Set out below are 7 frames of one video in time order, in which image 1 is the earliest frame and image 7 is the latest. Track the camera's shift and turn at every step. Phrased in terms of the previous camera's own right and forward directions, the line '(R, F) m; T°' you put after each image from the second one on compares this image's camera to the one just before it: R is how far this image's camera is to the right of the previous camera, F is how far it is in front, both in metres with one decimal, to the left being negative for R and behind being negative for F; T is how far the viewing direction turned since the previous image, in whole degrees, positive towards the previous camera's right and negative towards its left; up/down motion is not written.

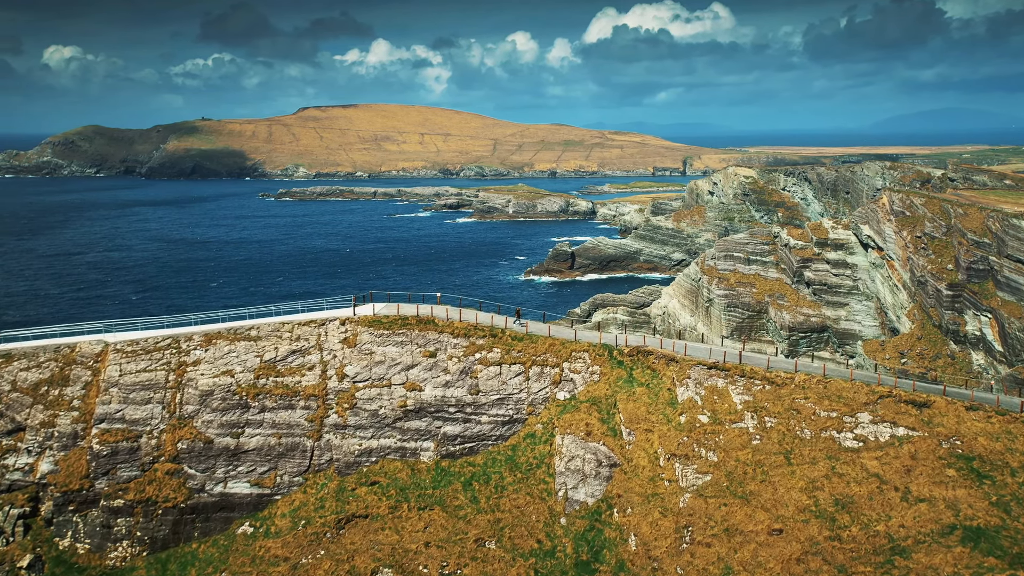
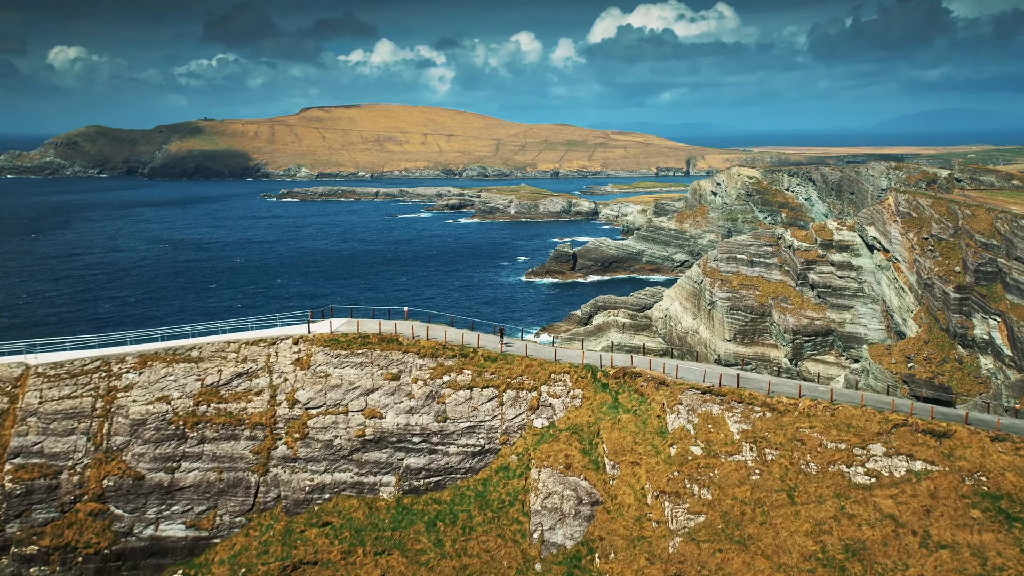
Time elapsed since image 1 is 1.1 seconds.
(+0.4, +0.9) m; 0°
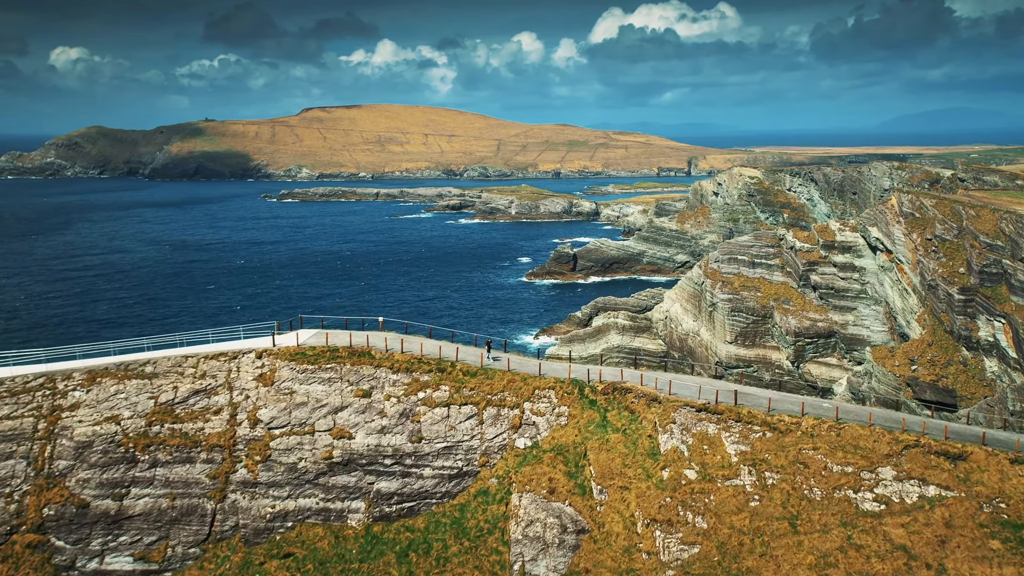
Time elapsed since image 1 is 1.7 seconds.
(+0.2, +0.6) m; 0°
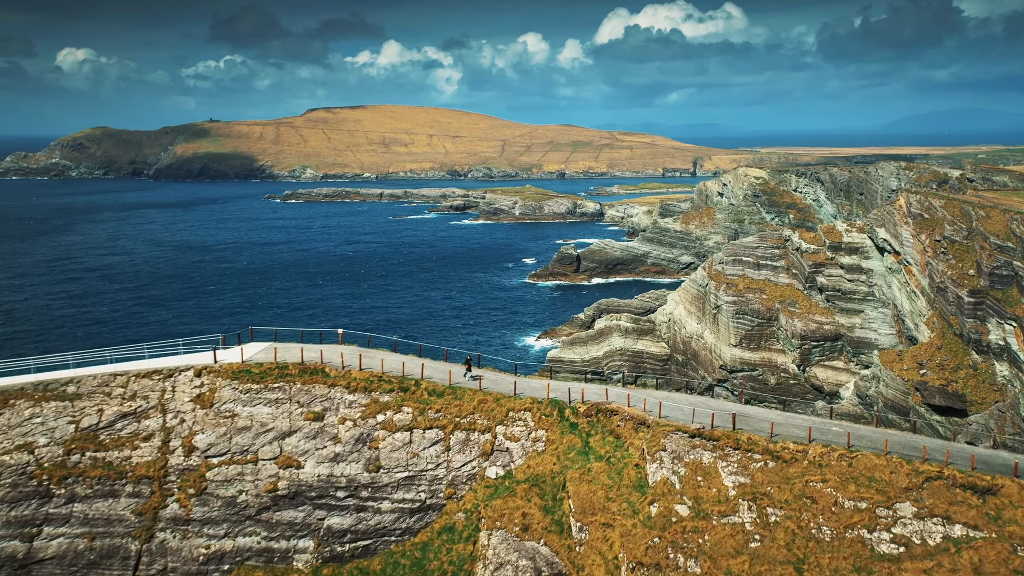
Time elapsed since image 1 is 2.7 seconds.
(+0.3, +0.9) m; 0°
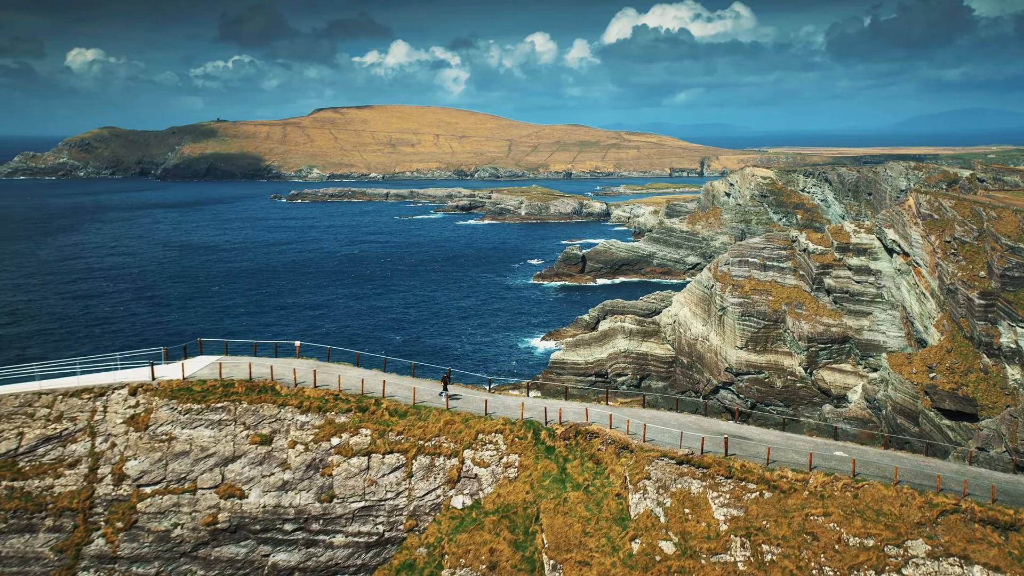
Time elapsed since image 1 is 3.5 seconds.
(+0.3, +0.7) m; -1°
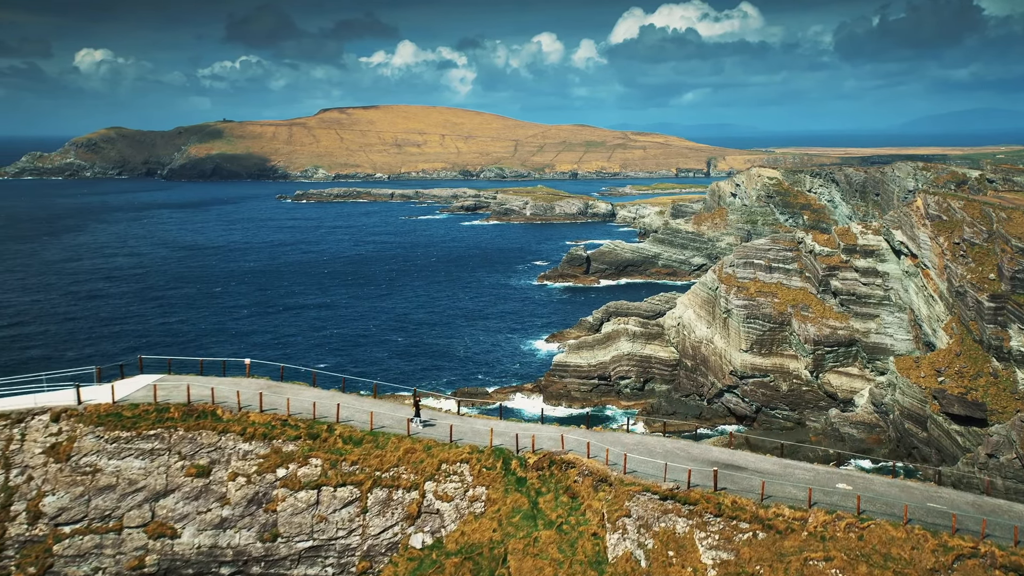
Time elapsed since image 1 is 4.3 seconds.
(+0.3, +0.6) m; 0°
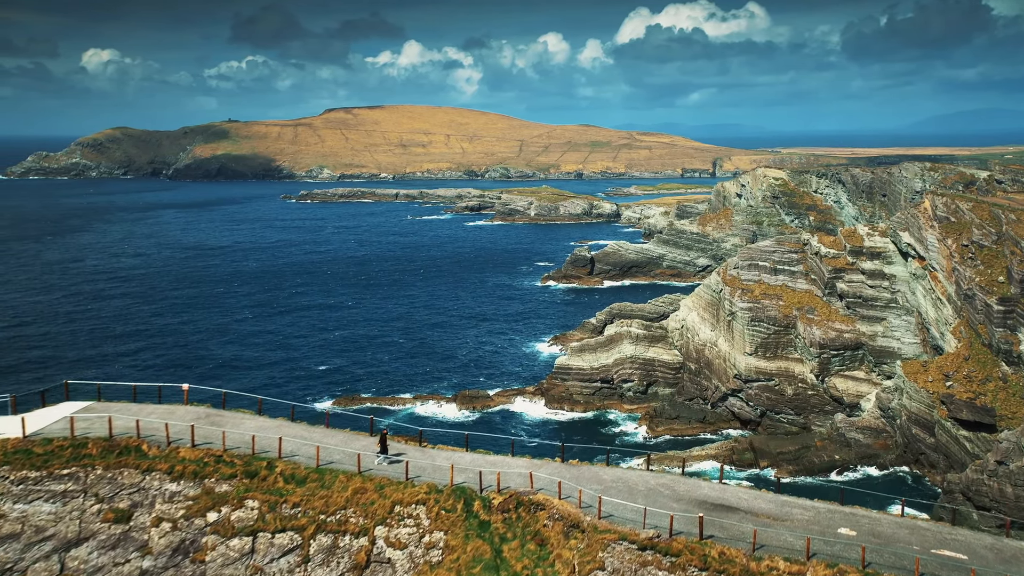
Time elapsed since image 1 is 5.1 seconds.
(+0.3, +0.6) m; 0°
